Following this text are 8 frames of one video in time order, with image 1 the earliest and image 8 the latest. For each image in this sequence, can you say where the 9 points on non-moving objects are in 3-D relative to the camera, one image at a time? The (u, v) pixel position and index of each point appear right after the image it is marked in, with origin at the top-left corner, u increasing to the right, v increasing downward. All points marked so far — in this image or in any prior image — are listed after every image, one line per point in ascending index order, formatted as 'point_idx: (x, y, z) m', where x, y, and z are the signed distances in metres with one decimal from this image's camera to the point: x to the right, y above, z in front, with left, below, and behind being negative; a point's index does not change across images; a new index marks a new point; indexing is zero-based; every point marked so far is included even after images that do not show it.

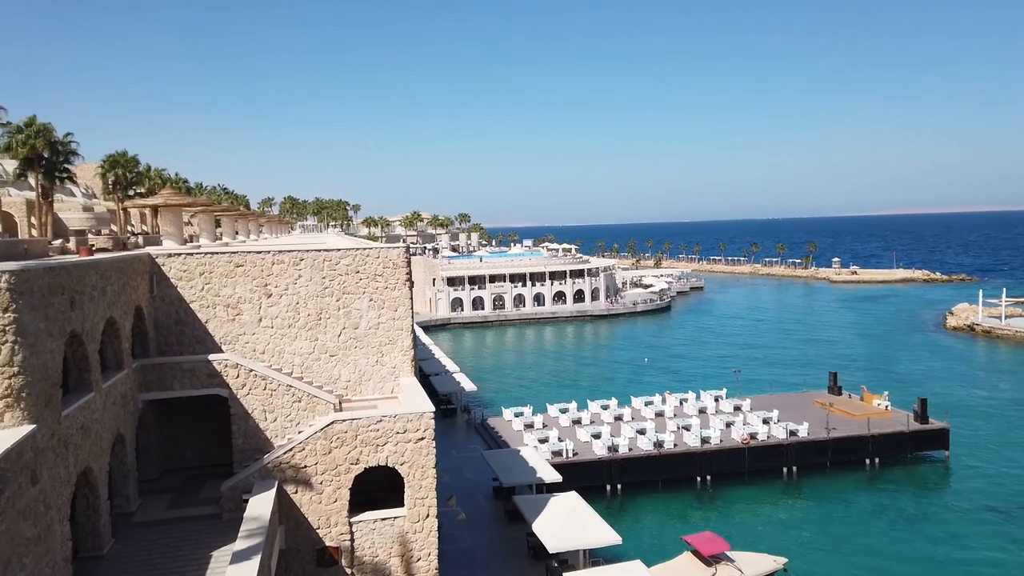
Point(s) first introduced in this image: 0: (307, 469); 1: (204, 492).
0: (-4.8, -4.2, +17.4) m
1: (-7.6, -5.0, +18.6) m
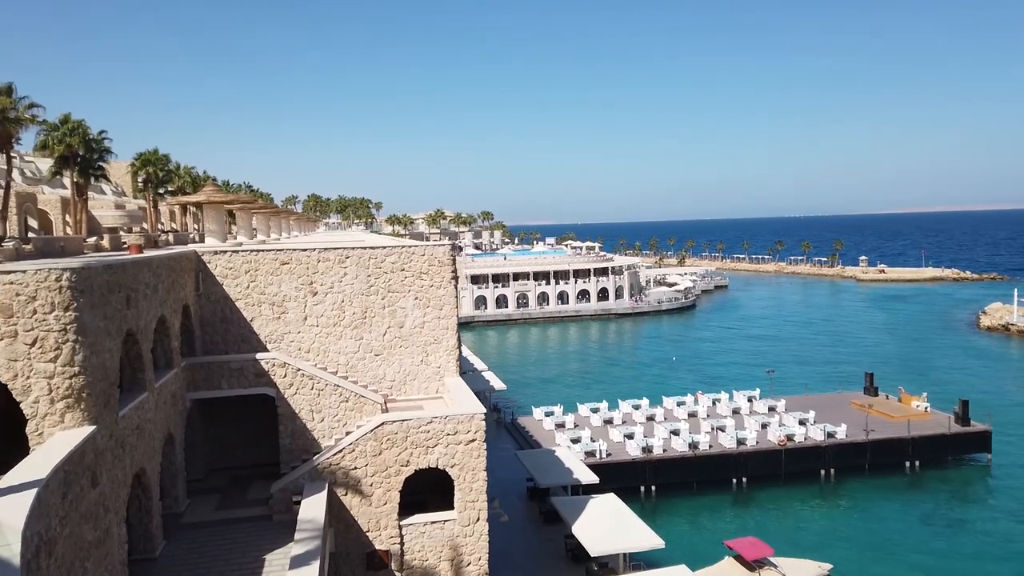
0: (-3.6, -4.2, +17.1) m
1: (-6.4, -5.0, +18.3) m
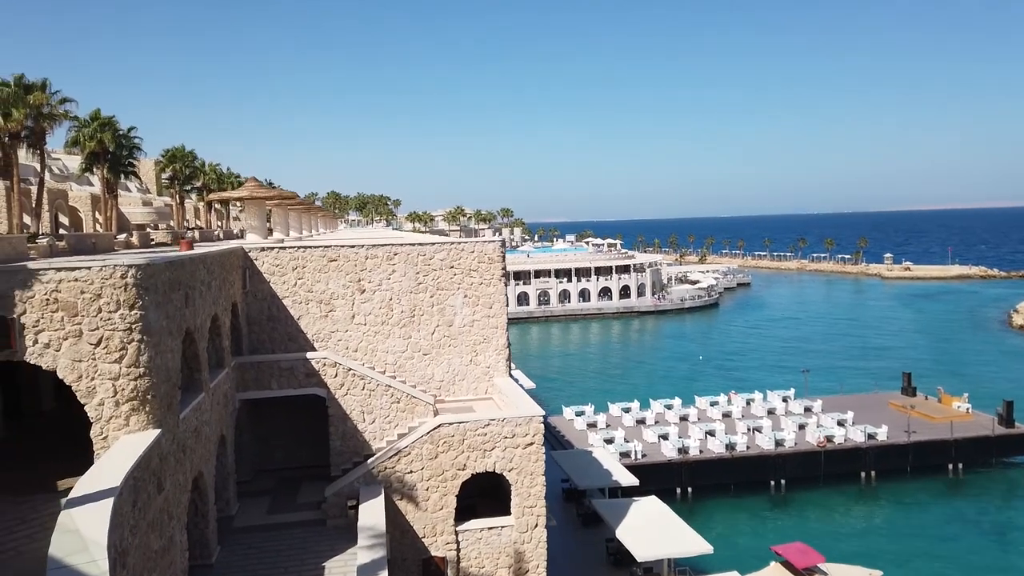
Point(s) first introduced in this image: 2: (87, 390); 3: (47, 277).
0: (-2.2, -4.2, +16.6) m
1: (-5.0, -4.9, +17.8) m
2: (-6.2, -1.5, +10.9) m
3: (-6.6, +0.1, +10.6) m
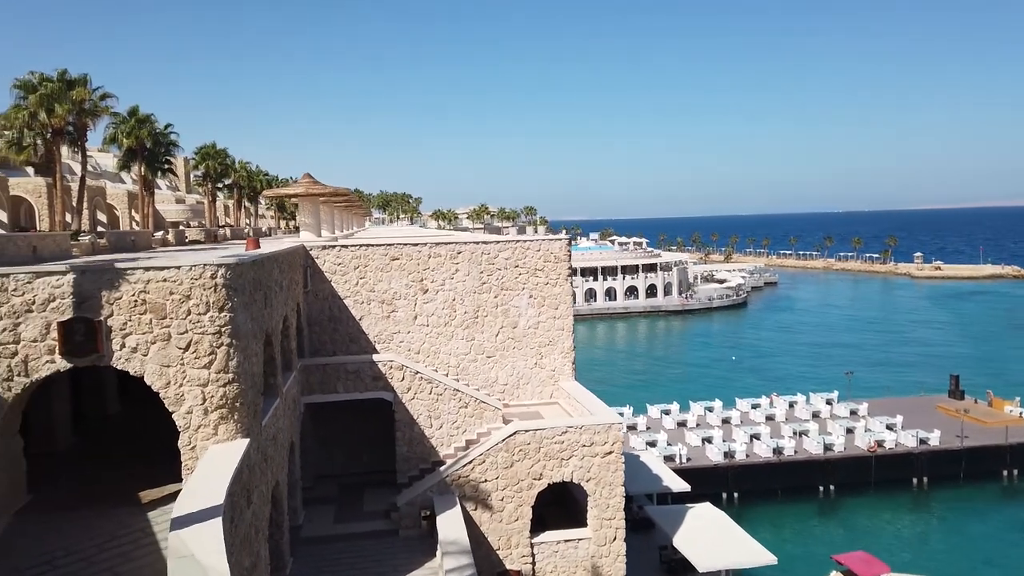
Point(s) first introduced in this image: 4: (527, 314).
0: (-0.5, -4.2, +15.9) m
1: (-3.3, -4.9, +17.2) m
2: (-4.6, -1.5, +10.3) m
3: (-5.0, +0.1, +10.0) m
4: (+0.4, -0.7, +19.8) m
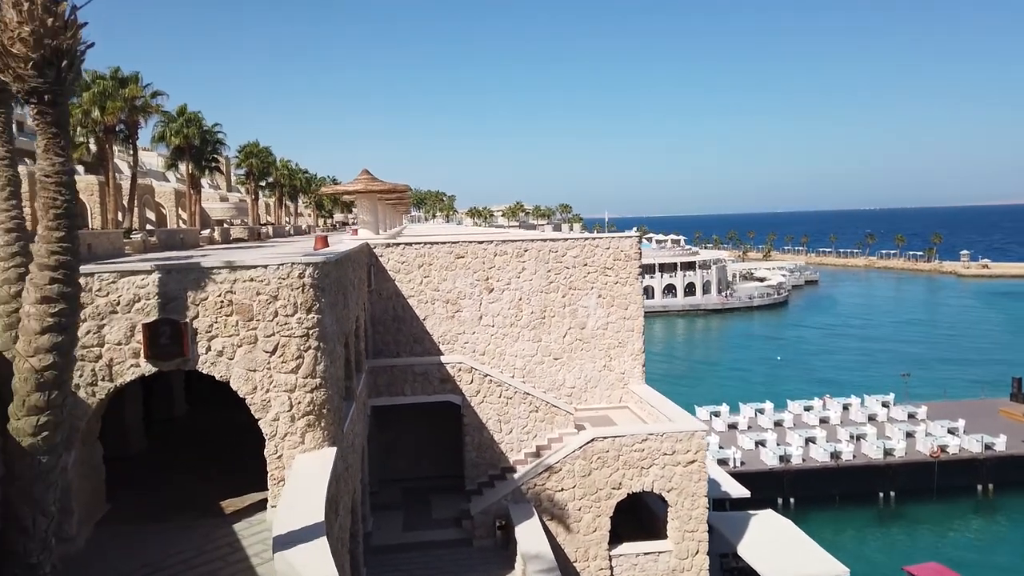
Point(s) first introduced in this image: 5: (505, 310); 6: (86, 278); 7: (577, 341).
0: (+1.0, -4.2, +15.2) m
1: (-1.7, -4.9, +16.6) m
2: (-3.3, -1.5, +9.8) m
3: (-3.7, +0.1, +9.5) m
4: (+2.1, -0.7, +19.1) m
5: (-0.2, -0.6, +19.0) m
6: (-5.4, +0.1, +9.6) m
7: (+1.7, -1.4, +19.2) m
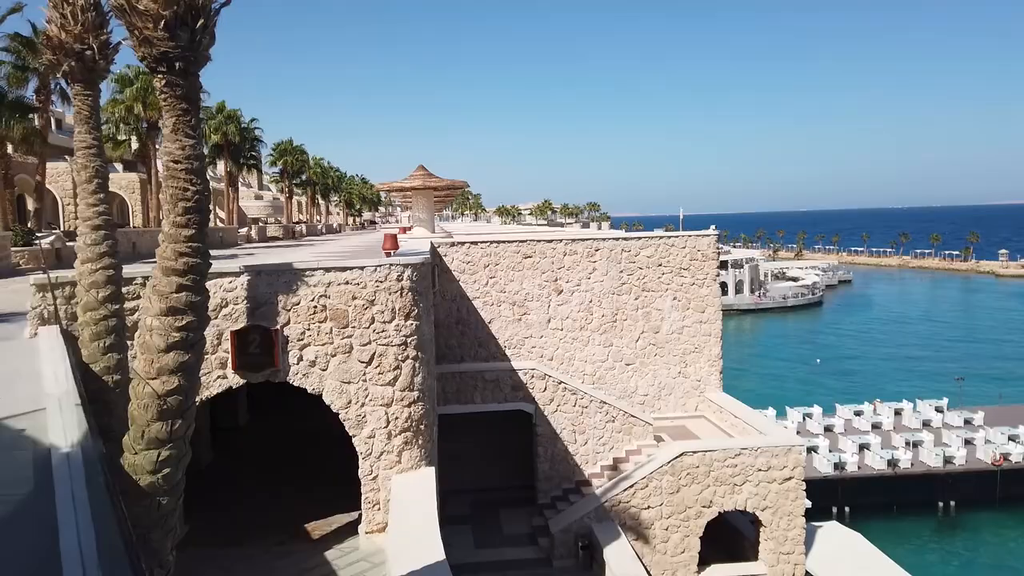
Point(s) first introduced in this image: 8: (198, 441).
0: (+2.6, -4.2, +14.2) m
1: (-0.1, -5.0, +15.7) m
2: (-1.9, -1.5, +8.9) m
3: (-2.3, +0.1, +8.6) m
4: (+3.8, -0.7, +18.1) m
5: (+1.5, -0.6, +18.0) m
6: (-3.9, +0.1, +8.8) m
7: (+3.3, -1.4, +18.1) m
8: (-5.0, -2.5, +12.0) m
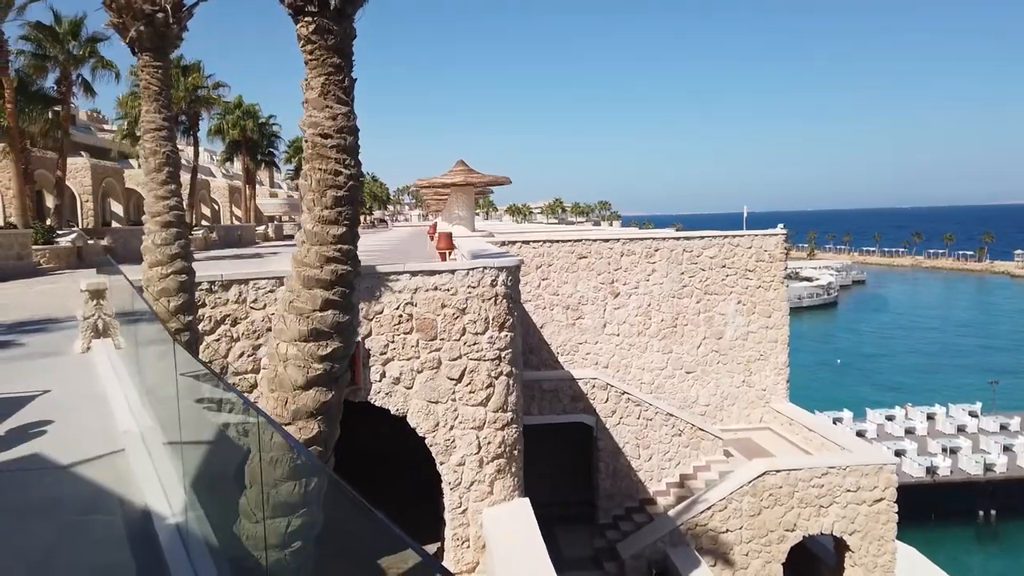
0: (+3.8, -4.3, +13.1) m
1: (+1.1, -5.0, +14.6) m
2: (-0.7, -1.6, +7.8) m
3: (-1.1, 0.0, +7.5) m
4: (+5.0, -0.8, +16.9) m
5: (+2.7, -0.7, +16.9) m
6: (-2.8, 0.0, +7.7) m
7: (+4.5, -1.5, +17.0) m
8: (-3.9, -2.5, +10.9) m
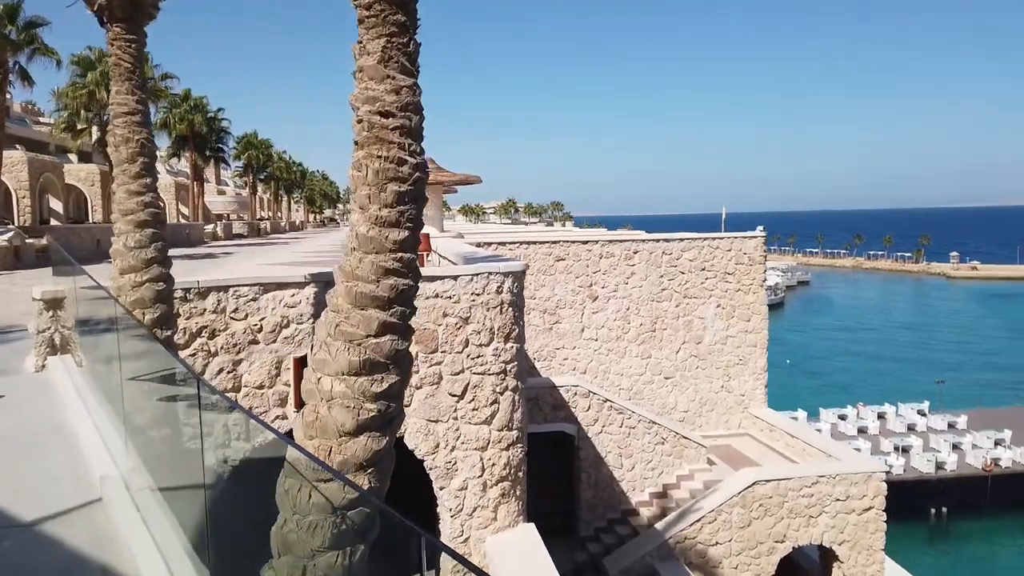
0: (+3.5, -4.4, +12.6) m
1: (+0.7, -5.1, +14.0) m
2: (-0.6, -1.7, +7.1) m
3: (-1.0, 0.0, +6.8) m
4: (+4.5, -0.9, +16.6) m
5: (+2.1, -0.7, +16.4) m
6: (-2.7, -0.1, +6.9) m
7: (+4.0, -1.5, +16.6) m
8: (-4.0, -2.6, +10.0) m
